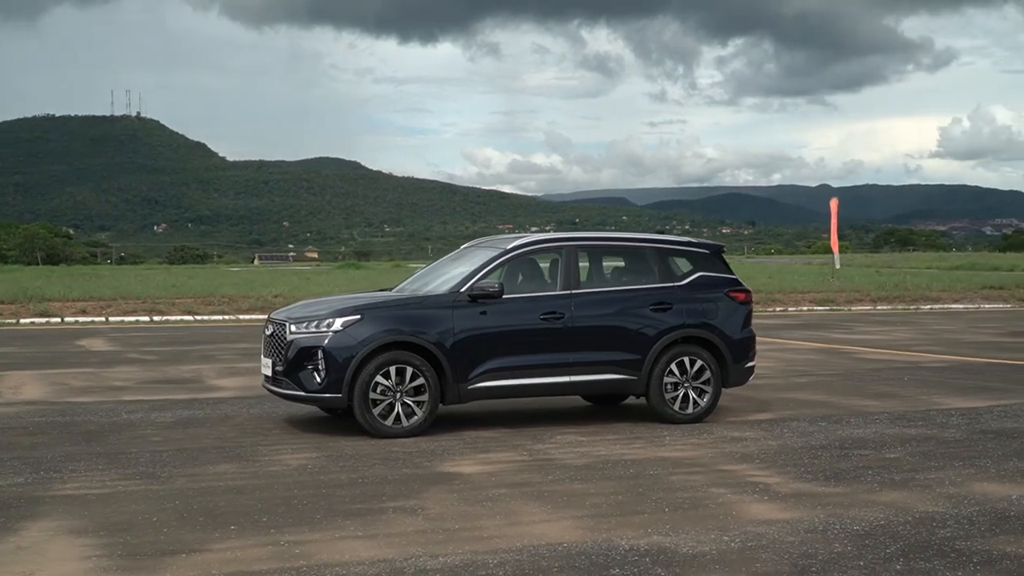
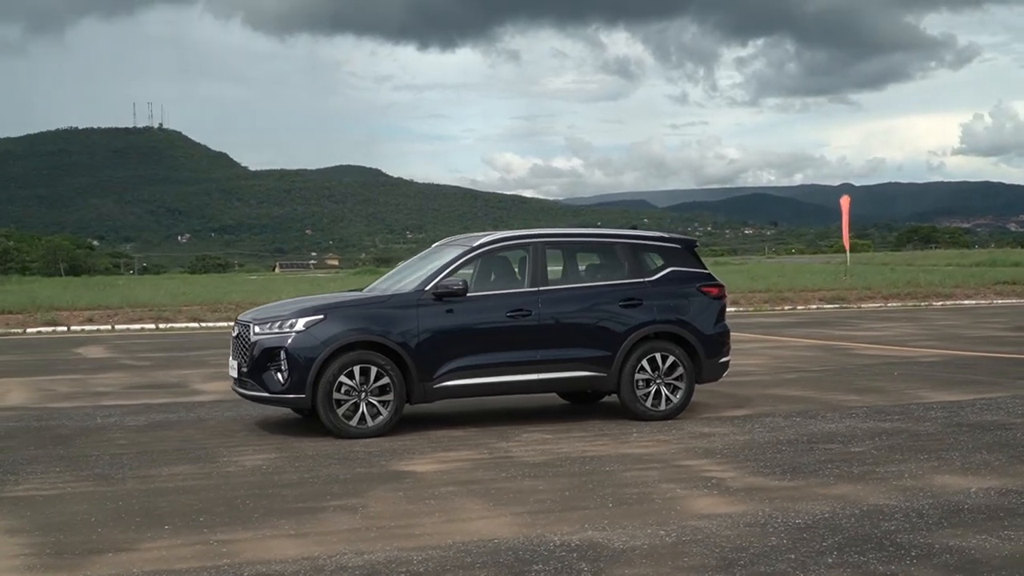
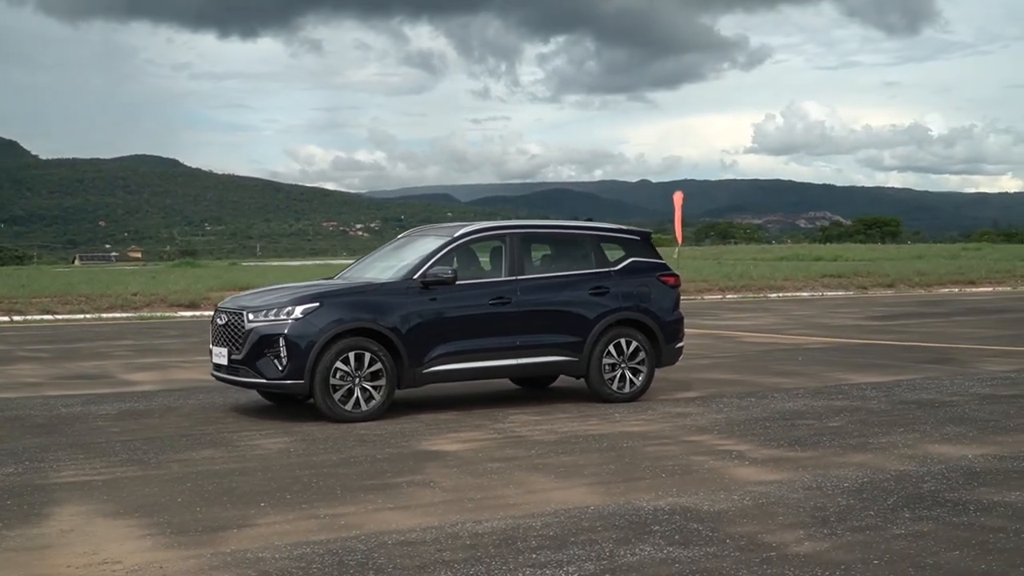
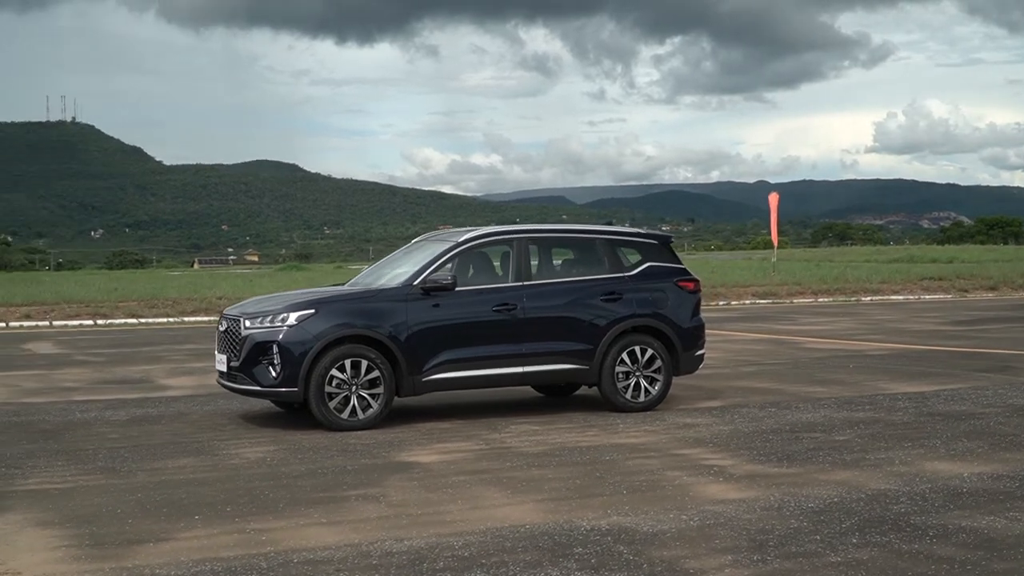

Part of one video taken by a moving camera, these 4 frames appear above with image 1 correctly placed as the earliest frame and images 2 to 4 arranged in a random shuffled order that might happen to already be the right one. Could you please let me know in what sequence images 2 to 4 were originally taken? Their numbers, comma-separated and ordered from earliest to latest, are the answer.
3, 4, 2
